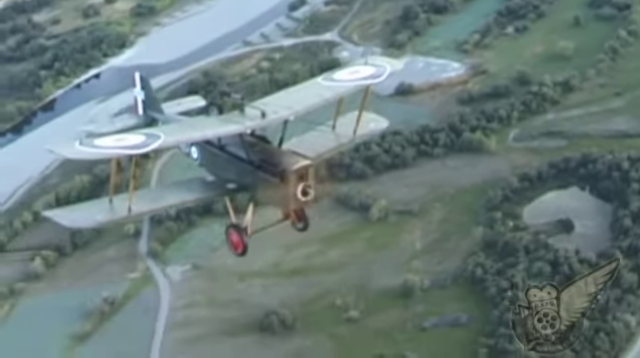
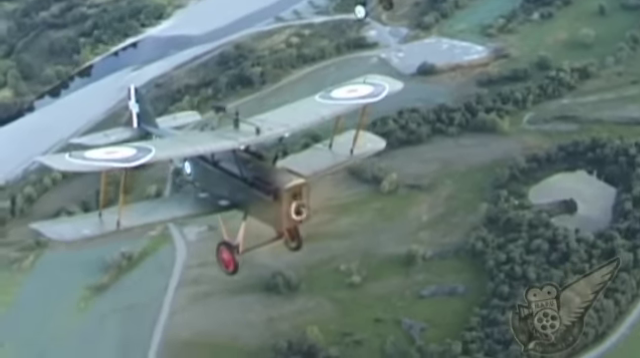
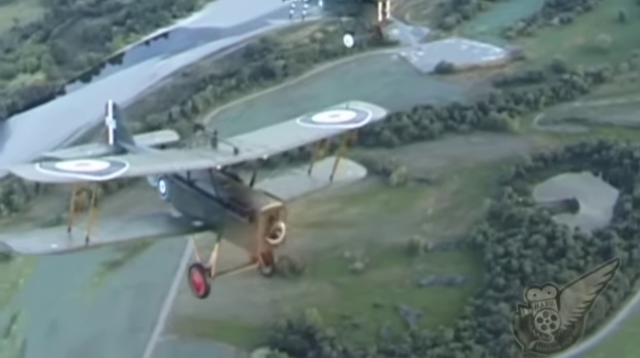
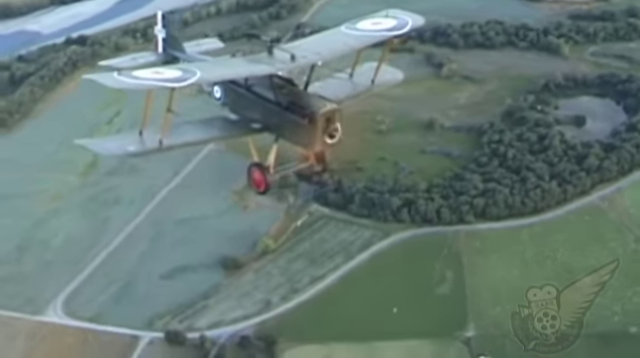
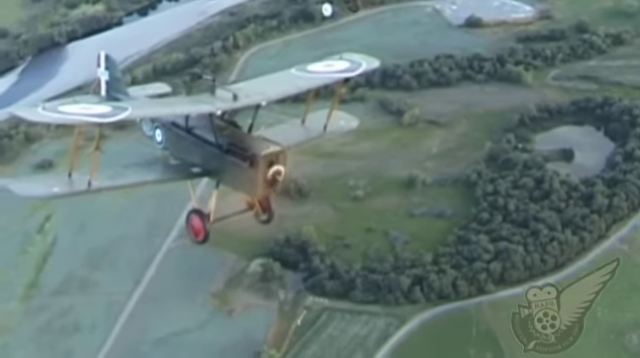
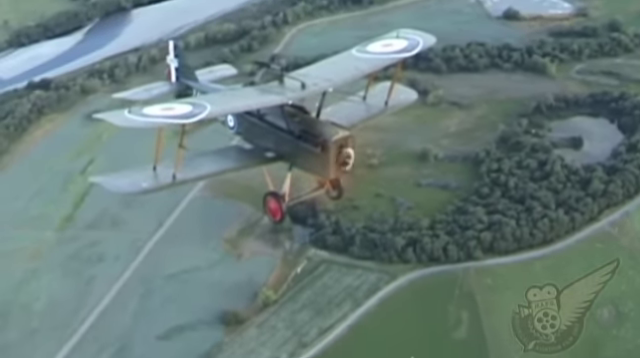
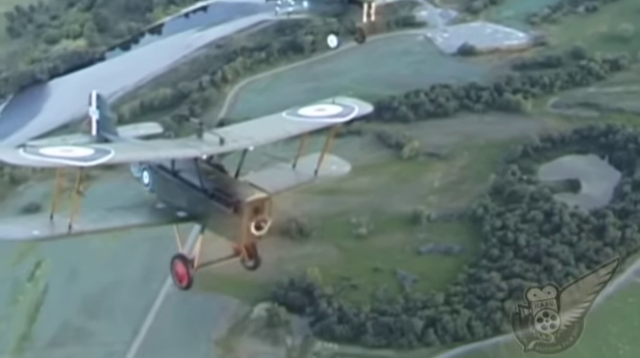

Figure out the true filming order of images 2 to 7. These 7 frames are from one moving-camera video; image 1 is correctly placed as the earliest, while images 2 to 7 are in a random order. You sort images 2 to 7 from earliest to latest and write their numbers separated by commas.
2, 3, 7, 5, 6, 4
